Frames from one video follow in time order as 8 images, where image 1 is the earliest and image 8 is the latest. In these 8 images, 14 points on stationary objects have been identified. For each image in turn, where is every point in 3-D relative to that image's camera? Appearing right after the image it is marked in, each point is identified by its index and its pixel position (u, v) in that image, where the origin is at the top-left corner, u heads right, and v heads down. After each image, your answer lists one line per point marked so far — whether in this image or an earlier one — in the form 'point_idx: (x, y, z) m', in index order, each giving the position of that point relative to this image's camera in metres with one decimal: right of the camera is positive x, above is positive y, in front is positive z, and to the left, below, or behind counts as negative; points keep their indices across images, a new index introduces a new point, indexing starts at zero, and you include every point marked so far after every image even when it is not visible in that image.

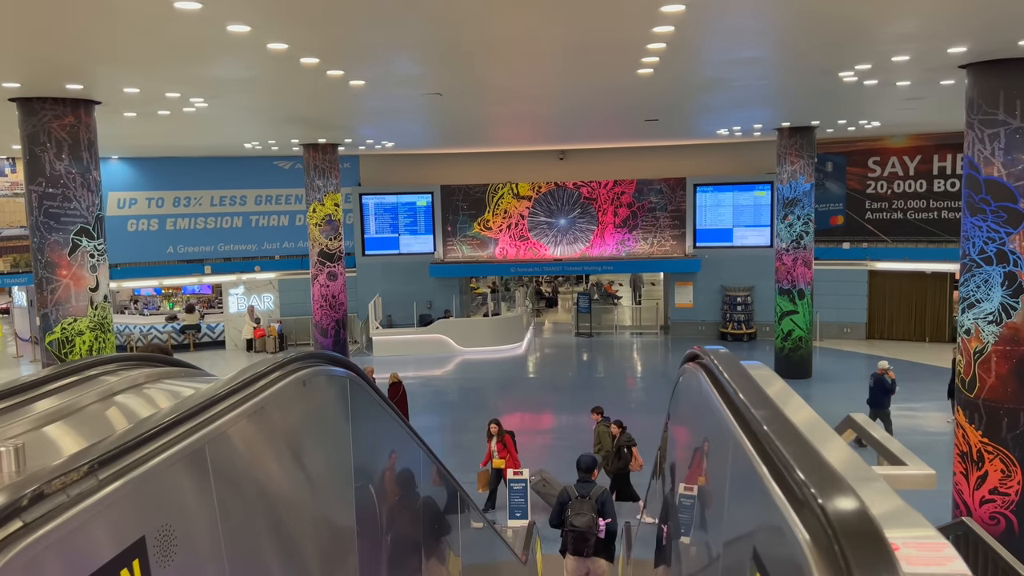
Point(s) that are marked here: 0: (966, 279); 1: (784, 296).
0: (+4.3, +0.1, +7.6) m
1: (+5.5, -0.2, +16.1) m
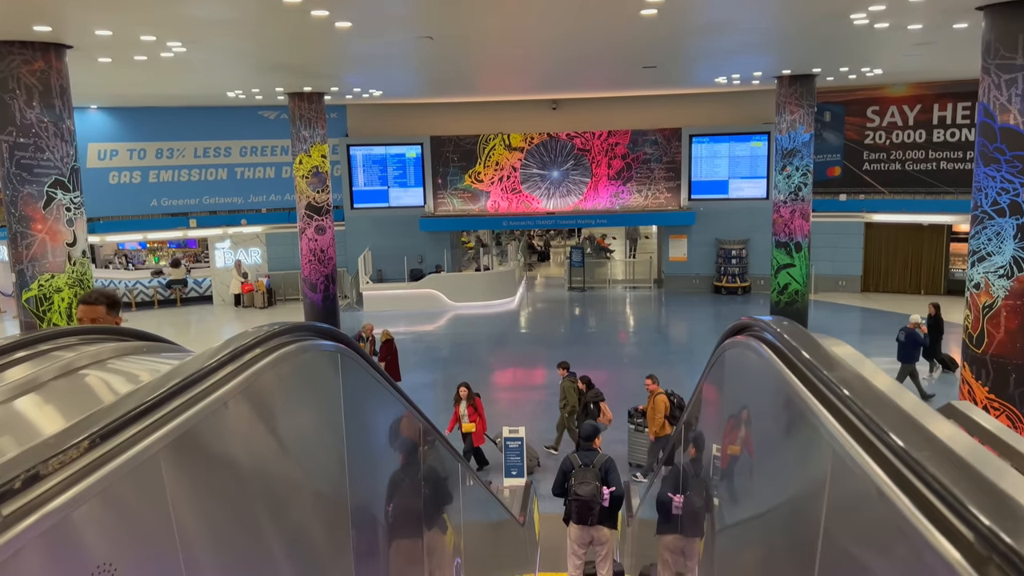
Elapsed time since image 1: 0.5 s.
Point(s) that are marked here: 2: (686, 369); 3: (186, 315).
0: (+4.3, +0.5, +7.4) m
1: (+5.3, +0.8, +15.9) m
2: (+3.0, -1.4, +13.9) m
3: (-8.0, -0.7, +19.8) m
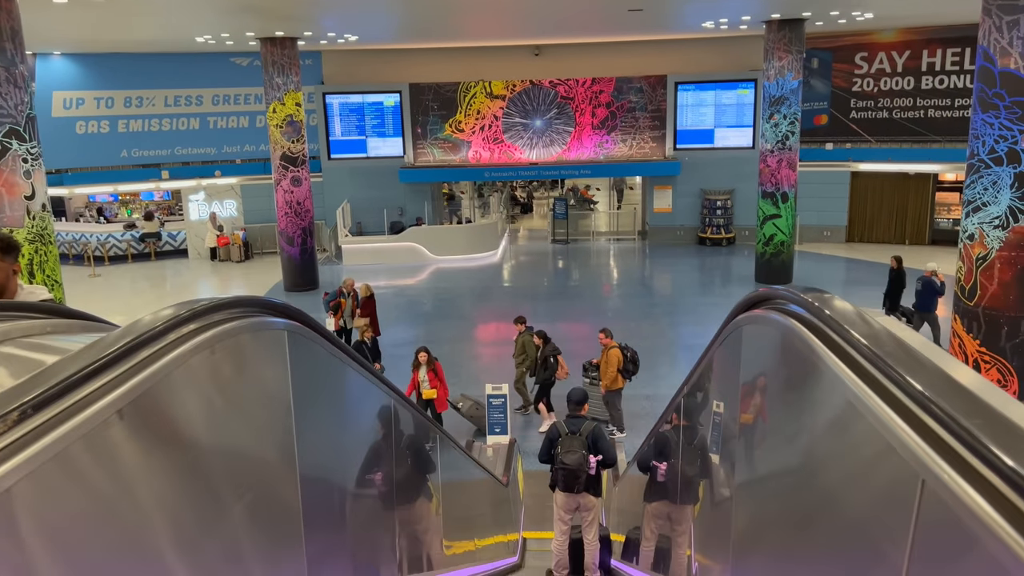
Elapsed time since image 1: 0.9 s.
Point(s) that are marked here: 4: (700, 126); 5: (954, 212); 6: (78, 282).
0: (+4.1, +1.0, +7.2) m
1: (+5.0, +1.7, +15.7) m
2: (+2.7, -0.6, +13.7) m
3: (-8.4, +0.5, +19.3) m
4: (+4.7, +4.1, +20.2) m
5: (+10.6, +1.8, +19.3) m
6: (-9.8, +0.1, +18.2) m
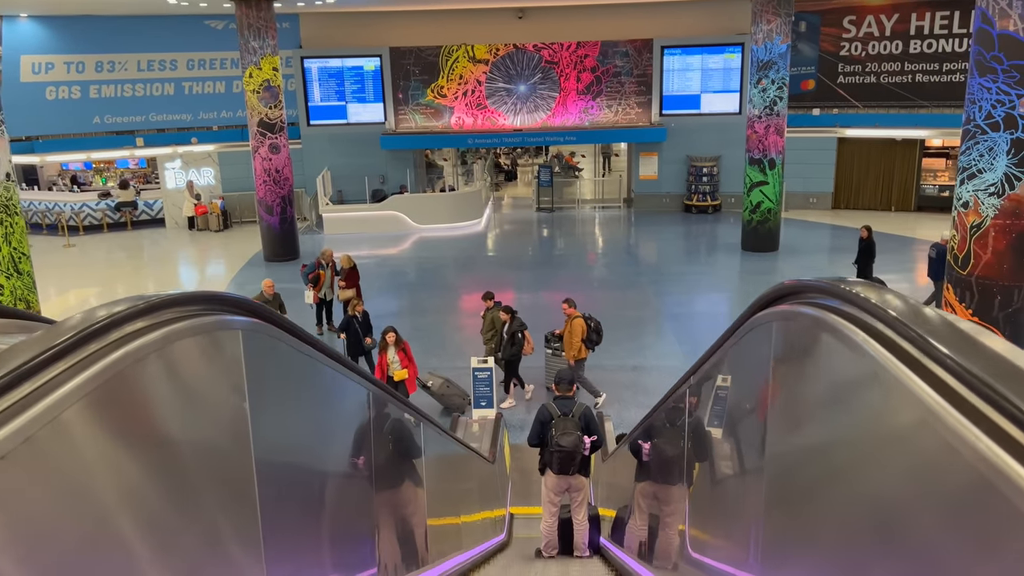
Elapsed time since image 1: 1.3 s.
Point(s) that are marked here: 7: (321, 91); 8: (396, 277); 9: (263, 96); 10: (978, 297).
0: (+4.0, +1.2, +7.0) m
1: (+4.7, +2.3, +15.5) m
2: (+2.5, -0.1, +13.6) m
3: (-8.8, +1.2, +18.9) m
4: (+4.3, +4.9, +19.9) m
5: (+10.2, +2.6, +19.3) m
6: (-10.2, +0.8, +17.8) m
7: (-4.7, +4.8, +19.8) m
8: (-2.2, +0.2, +15.2) m
9: (-4.7, +3.6, +15.3) m
10: (+4.0, -0.1, +7.0) m
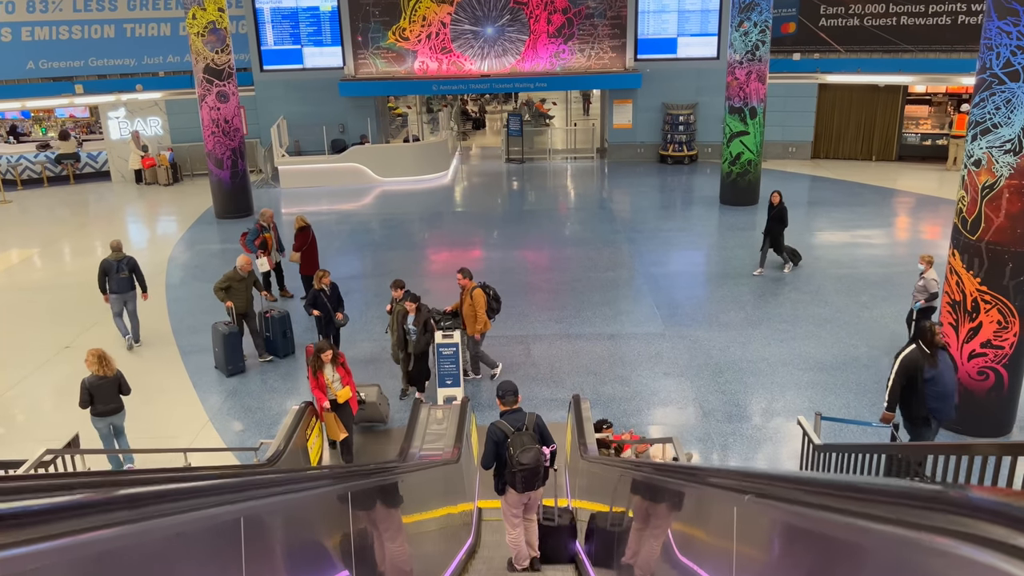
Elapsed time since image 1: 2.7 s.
0: (+3.7, +1.5, +6.3) m
1: (+4.1, +3.2, +14.7) m
2: (+2.0, +0.6, +12.9) m
3: (-9.5, +2.1, +17.8) m
4: (+3.5, +6.0, +19.0) m
5: (+9.5, +3.8, +18.7) m
6: (-10.8, +1.6, +16.6) m
7: (-5.5, +5.8, +18.6) m
8: (-2.7, +1.0, +14.3) m
9: (-5.3, +4.3, +14.1) m
10: (+3.8, +0.2, +6.4) m
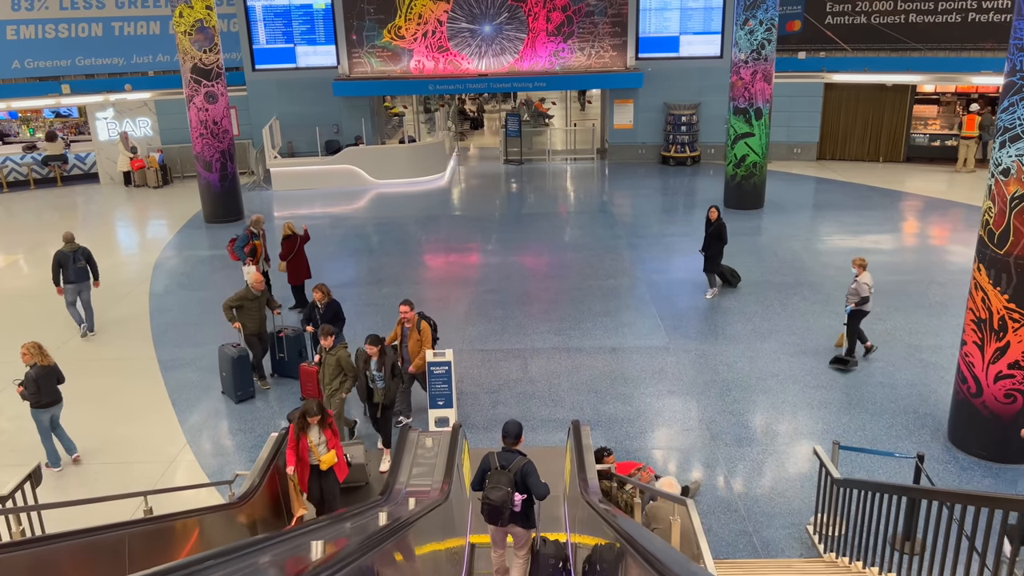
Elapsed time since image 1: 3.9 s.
0: (+3.6, +1.4, +5.9) m
1: (+4.0, +3.0, +14.3) m
2: (+1.9, +0.5, +12.5) m
3: (-9.5, +2.0, +17.3) m
4: (+3.5, +5.9, +18.5) m
5: (+9.4, +3.7, +18.3) m
6: (-10.9, +1.5, +16.2) m
7: (-5.5, +5.7, +18.1) m
8: (-2.8, +0.8, +13.9) m
9: (-5.4, +4.2, +13.7) m
10: (+3.7, +0.1, +6.0) m
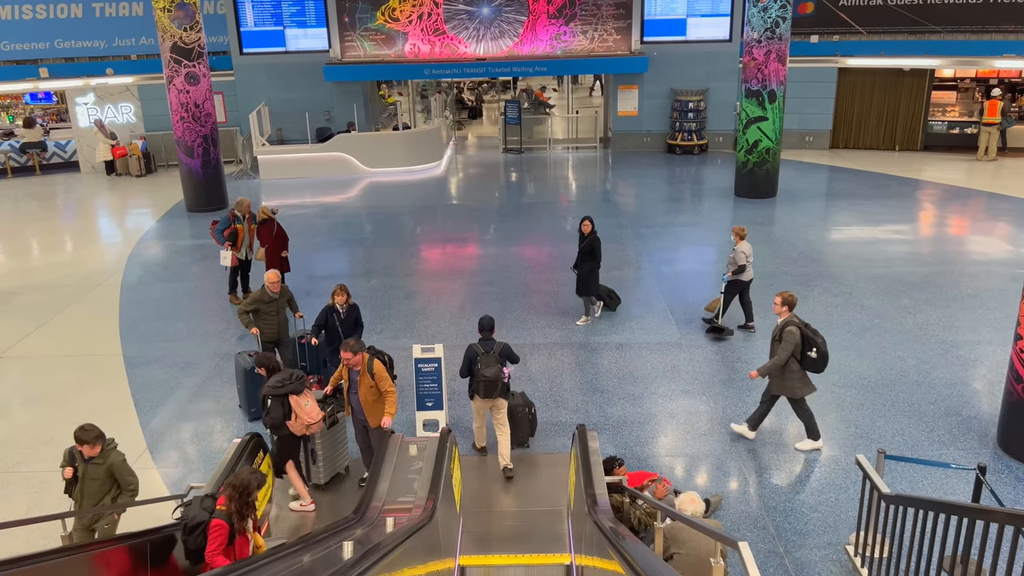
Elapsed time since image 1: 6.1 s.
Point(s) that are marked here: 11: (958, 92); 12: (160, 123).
0: (+3.6, +1.4, +5.2) m
1: (+4.0, +3.2, +13.5) m
2: (+1.9, +0.6, +11.8) m
3: (-9.5, +2.1, +16.6) m
4: (+3.5, +6.0, +17.8) m
5: (+9.4, +3.8, +17.5) m
6: (-10.9, +1.6, +15.4) m
7: (-5.5, +5.9, +17.4) m
8: (-2.8, +1.0, +13.1) m
9: (-5.4, +4.3, +12.9) m
10: (+3.7, +0.1, +5.2) m
11: (+9.6, +4.2, +17.3) m
12: (-7.9, +3.7, +18.1) m
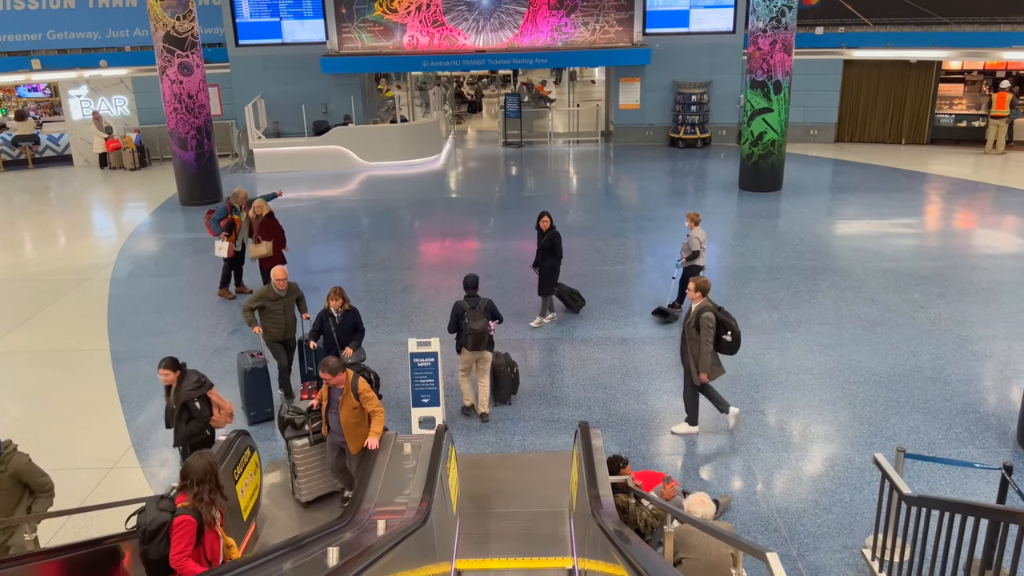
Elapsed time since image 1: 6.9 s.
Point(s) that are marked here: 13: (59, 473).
0: (+3.6, +1.5, +4.9) m
1: (+4.0, +3.2, +13.3) m
2: (+1.9, +0.7, +11.5) m
3: (-9.5, +2.2, +16.3) m
4: (+3.5, +6.1, +17.5) m
5: (+9.4, +3.9, +17.2) m
6: (-10.9, +1.7, +15.2) m
7: (-5.5, +6.0, +17.1) m
8: (-2.8, +1.0, +12.9) m
9: (-5.4, +4.4, +12.6) m
10: (+3.7, +0.2, +5.0) m
11: (+9.6, +4.3, +17.1) m
12: (-7.9, +3.8, +17.9) m
13: (-3.4, -1.4, +6.0) m
